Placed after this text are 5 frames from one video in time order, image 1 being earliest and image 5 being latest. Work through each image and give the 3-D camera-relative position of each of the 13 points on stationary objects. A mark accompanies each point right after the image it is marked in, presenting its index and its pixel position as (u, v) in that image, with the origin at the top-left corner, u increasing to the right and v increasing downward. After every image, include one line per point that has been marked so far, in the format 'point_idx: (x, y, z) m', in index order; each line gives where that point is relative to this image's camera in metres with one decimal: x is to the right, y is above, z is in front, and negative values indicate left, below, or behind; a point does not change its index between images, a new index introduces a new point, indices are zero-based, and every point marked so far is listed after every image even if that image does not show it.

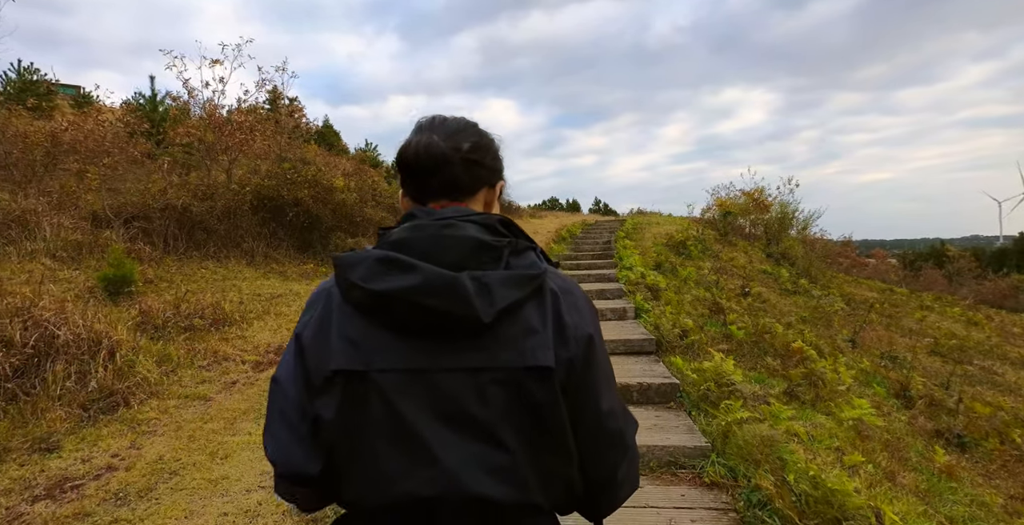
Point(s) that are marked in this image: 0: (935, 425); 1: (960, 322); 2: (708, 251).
0: (+3.0, -1.2, +4.4) m
1: (+10.6, -1.4, +14.7) m
2: (+4.1, +0.2, +12.9) m
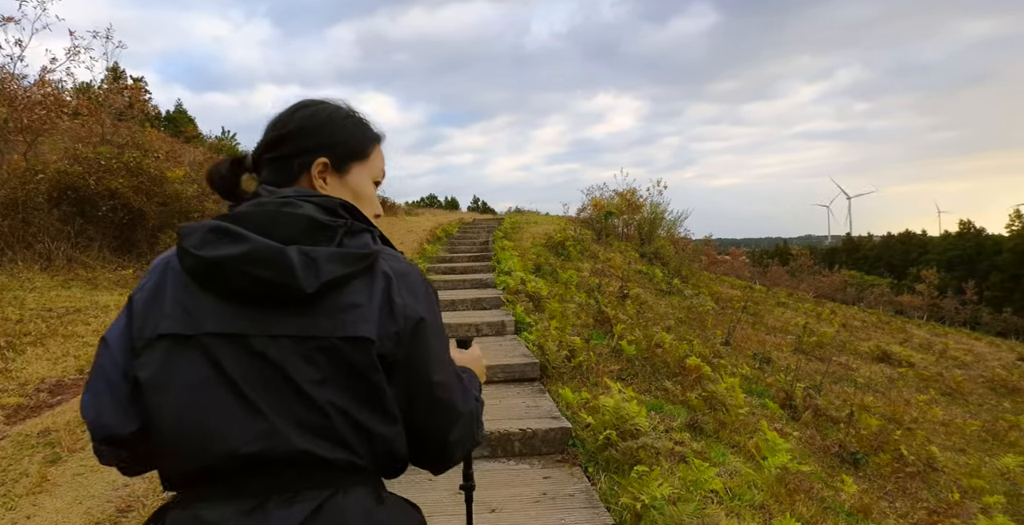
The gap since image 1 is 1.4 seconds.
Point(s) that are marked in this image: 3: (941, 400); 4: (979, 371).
0: (+2.1, -1.2, +4.1) m
1: (+7.6, -1.4, +15.7) m
2: (+1.5, +0.2, +12.7) m
3: (+5.8, -1.9, +8.3) m
4: (+9.0, -2.1, +11.8) m
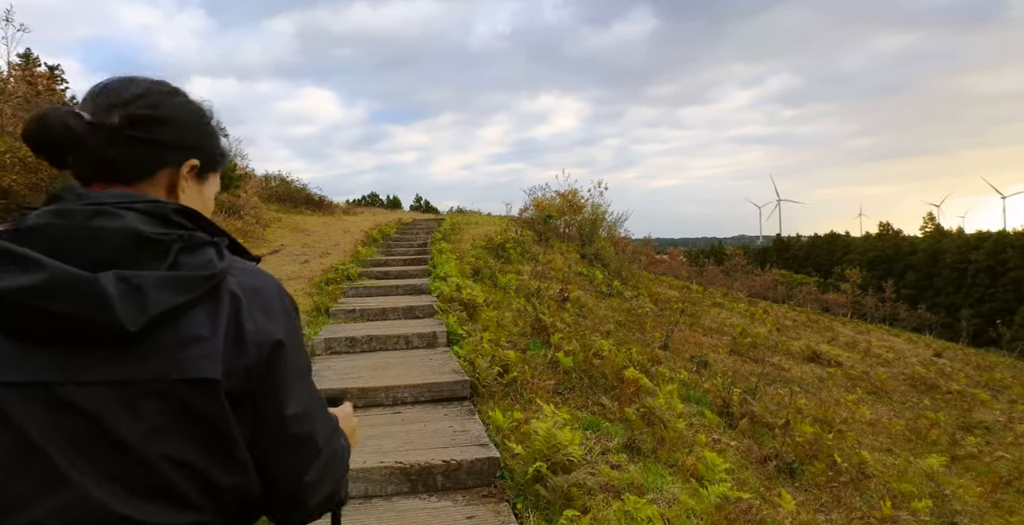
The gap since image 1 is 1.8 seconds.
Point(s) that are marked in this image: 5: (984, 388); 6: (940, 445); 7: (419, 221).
0: (+1.7, -1.3, +4.1) m
1: (+6.1, -1.4, +16.1) m
2: (+0.3, +0.2, +12.5) m
3: (+5.0, -1.9, +8.6) m
4: (+7.8, -2.1, +12.4) m
5: (+9.1, -2.4, +11.9) m
6: (+4.6, -2.0, +6.6) m
7: (-2.7, +1.2, +17.7) m
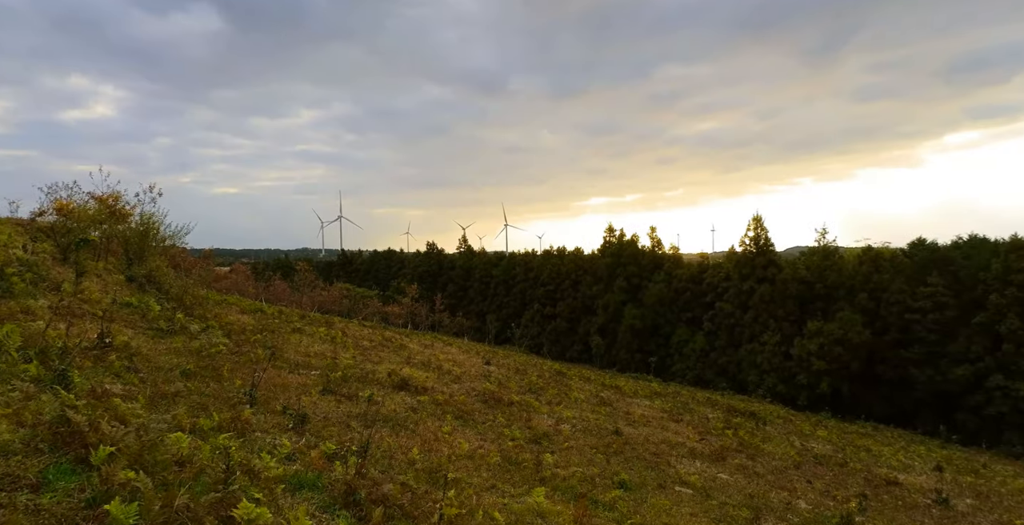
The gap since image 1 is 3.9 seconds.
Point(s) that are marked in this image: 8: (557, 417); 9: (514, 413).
0: (-0.5, -1.6, +3.3) m
1: (-4.6, -2.0, +15.4) m
2: (-6.9, -0.3, +9.0) m
3: (-0.8, -2.3, +8.8) m
4: (-0.9, -2.7, +13.6) m
5: (+0.4, -2.9, +13.9) m
6: (+0.2, -2.4, +7.0) m
7: (-12.5, +0.7, +11.2) m
8: (+0.8, -2.9, +11.4) m
9: (0.0, -2.6, +10.8) m
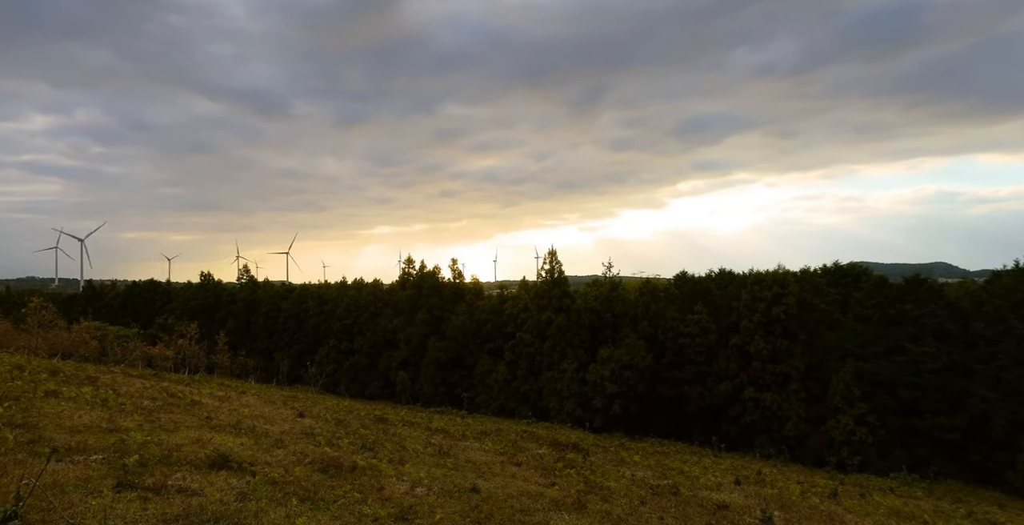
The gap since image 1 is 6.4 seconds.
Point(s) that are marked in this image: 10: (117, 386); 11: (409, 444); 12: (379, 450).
0: (-0.3, -1.9, +2.1) m
1: (-8.2, -2.9, +12.1) m
2: (-8.2, -0.8, +5.5) m
3: (-2.4, -2.9, +7.2) m
4: (-4.1, -3.5, +11.6) m
5: (-3.0, -3.8, +12.4) m
6: (-0.9, -2.9, +5.9) m
7: (-14.2, 0.0, +5.8) m
8: (-1.7, -3.6, +10.2) m
9: (-2.3, -3.3, +9.4) m
10: (-10.9, -3.7, +17.9) m
11: (-2.5, -4.4, +14.9) m
12: (-2.8, -3.9, +12.9) m
